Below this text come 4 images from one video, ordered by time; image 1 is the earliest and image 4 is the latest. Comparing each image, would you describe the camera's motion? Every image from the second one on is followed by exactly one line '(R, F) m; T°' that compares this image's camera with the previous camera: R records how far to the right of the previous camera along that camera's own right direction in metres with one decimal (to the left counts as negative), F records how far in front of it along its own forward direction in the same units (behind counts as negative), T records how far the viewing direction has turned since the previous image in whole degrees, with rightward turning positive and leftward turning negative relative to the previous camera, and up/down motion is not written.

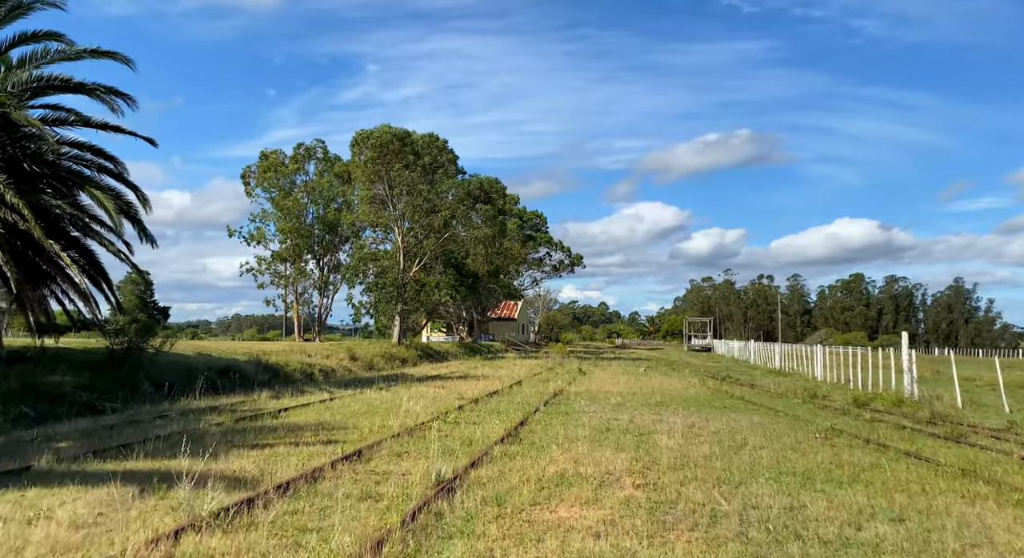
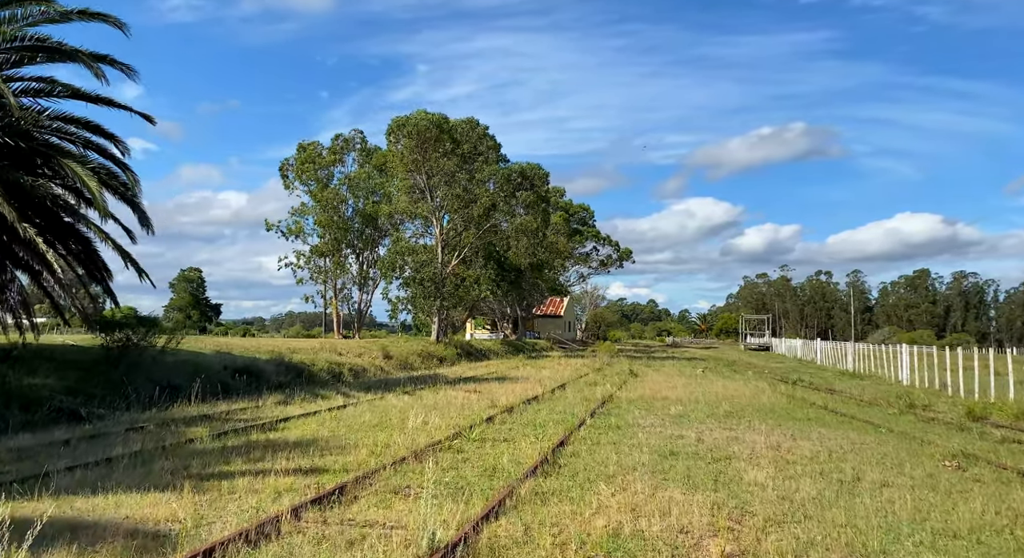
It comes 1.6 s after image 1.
(+0.1, +2.5) m; -4°
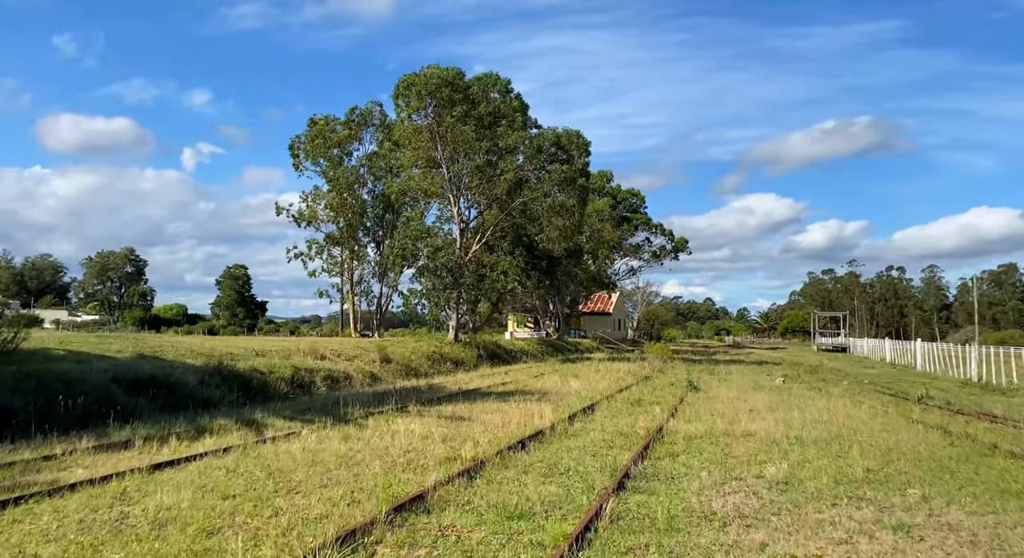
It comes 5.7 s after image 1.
(+0.9, +6.4) m; -4°
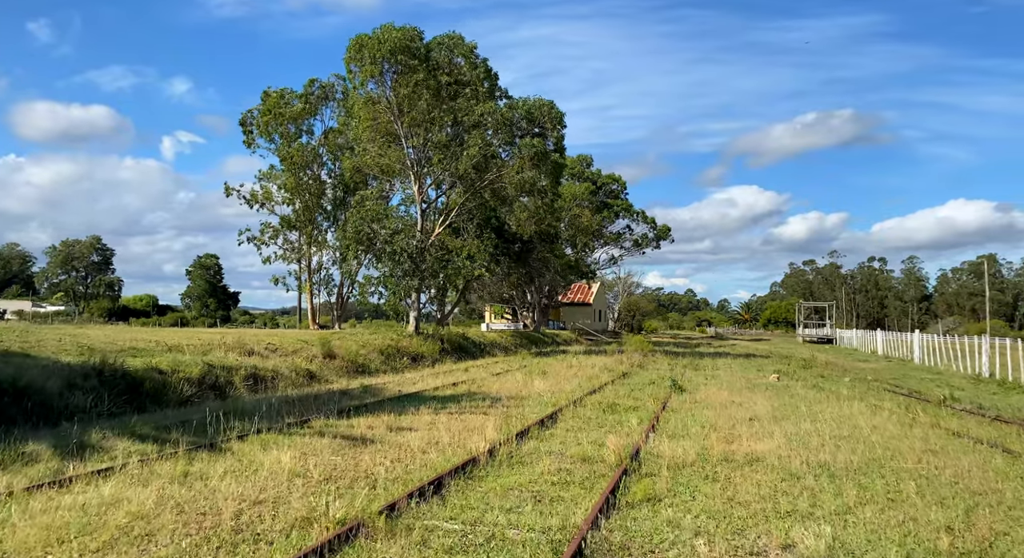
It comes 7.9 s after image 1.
(+0.6, +3.1) m; +1°
